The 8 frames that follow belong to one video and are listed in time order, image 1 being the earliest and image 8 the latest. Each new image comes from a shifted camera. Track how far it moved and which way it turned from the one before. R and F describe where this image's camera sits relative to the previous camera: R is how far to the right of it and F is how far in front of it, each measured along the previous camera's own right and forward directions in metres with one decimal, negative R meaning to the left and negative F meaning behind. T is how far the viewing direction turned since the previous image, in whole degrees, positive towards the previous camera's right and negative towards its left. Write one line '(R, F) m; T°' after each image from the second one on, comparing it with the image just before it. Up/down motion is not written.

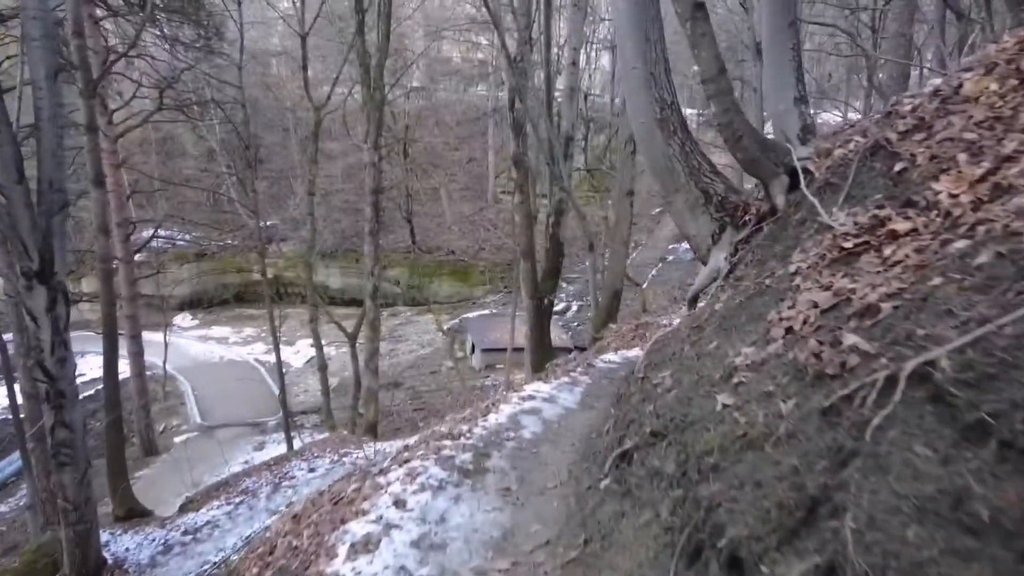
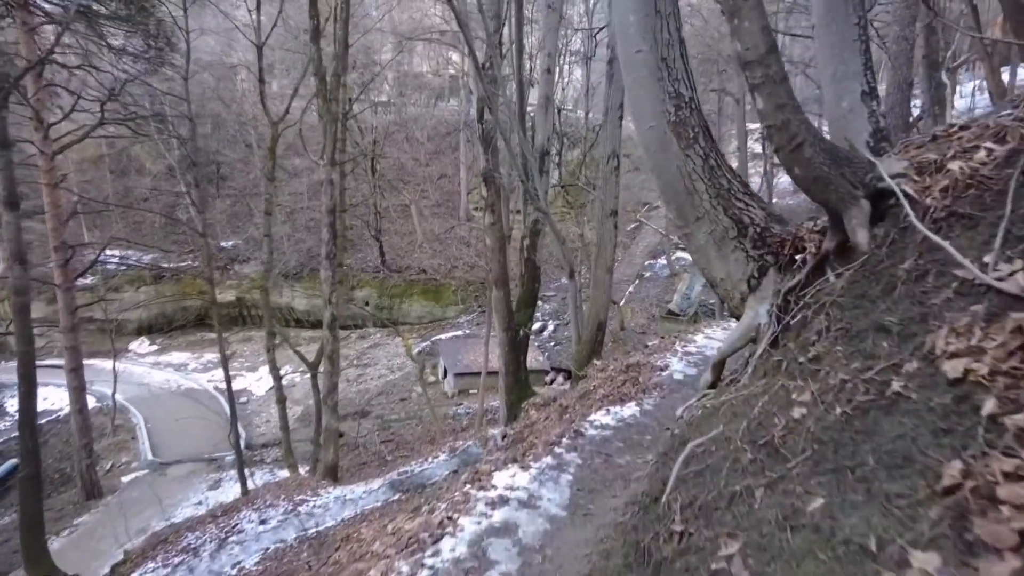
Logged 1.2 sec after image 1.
(0.0, +0.9) m; +2°
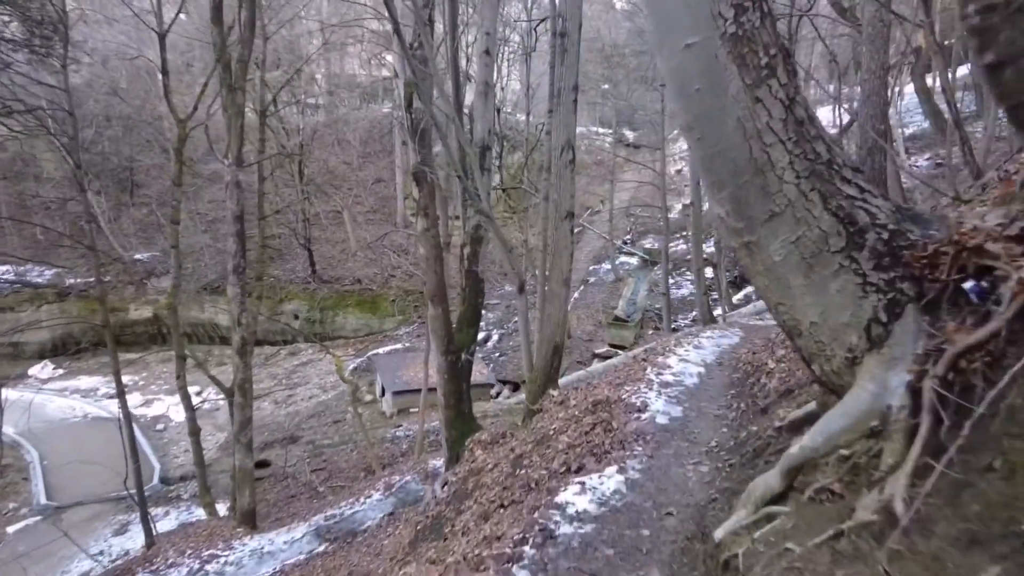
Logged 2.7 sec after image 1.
(0.0, +1.1) m; +5°
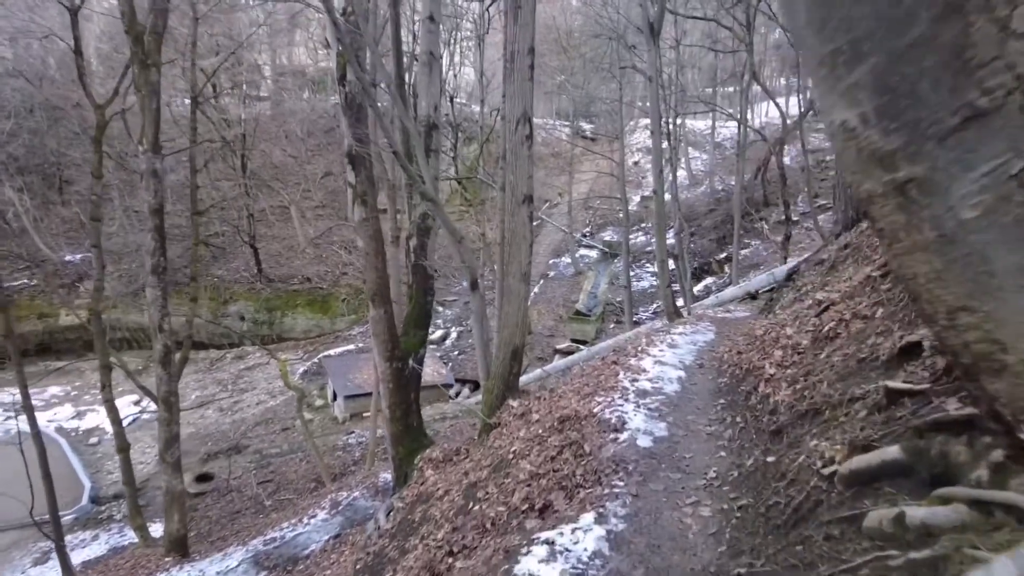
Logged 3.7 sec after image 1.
(+0.1, +0.8) m; +4°
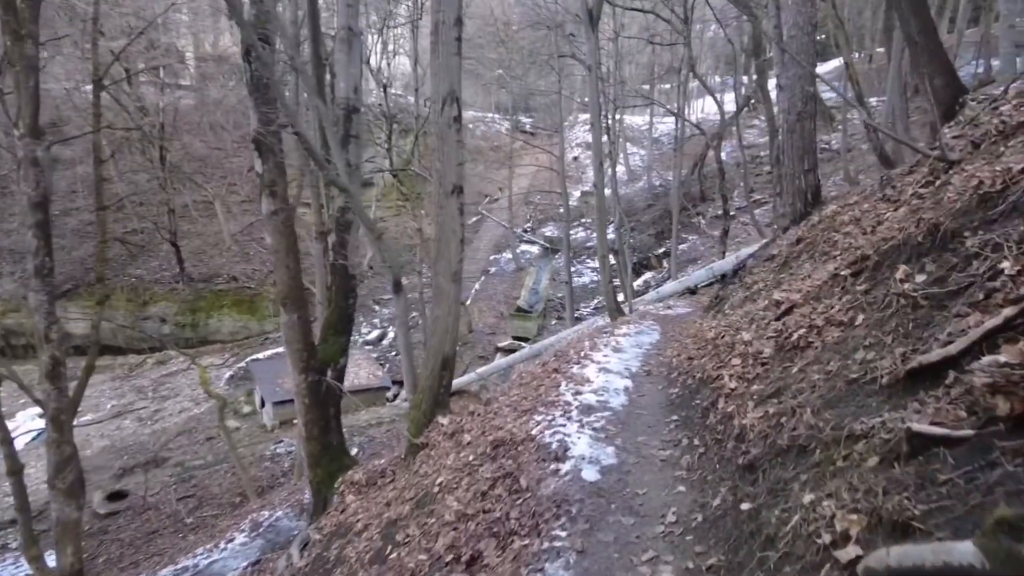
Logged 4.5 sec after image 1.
(+0.1, +0.5) m; +5°
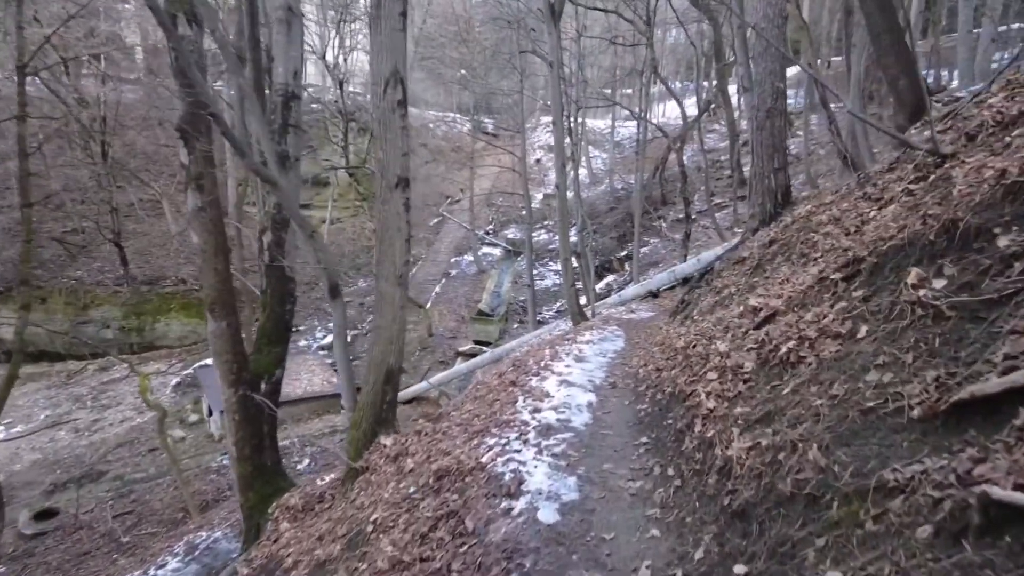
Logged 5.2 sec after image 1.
(+0.1, +0.4) m; +3°
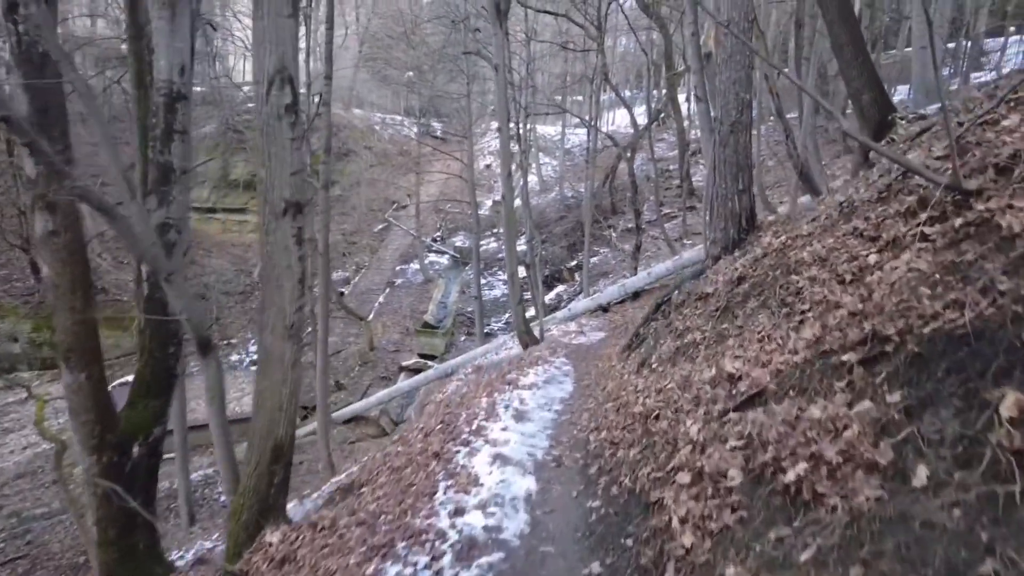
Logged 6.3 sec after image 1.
(+0.1, +0.8) m; +4°
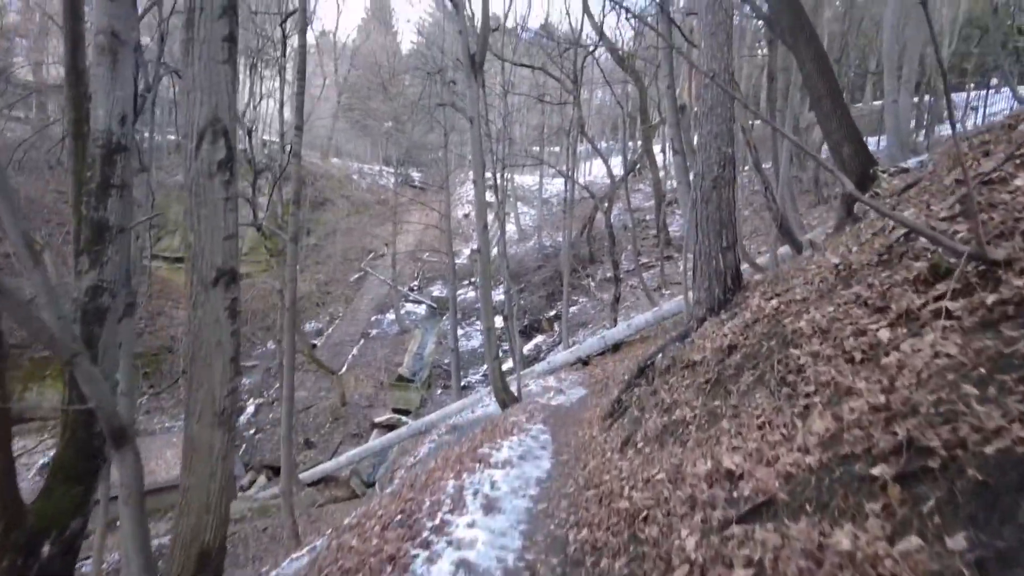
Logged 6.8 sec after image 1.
(+0.1, +0.4) m; +2°
